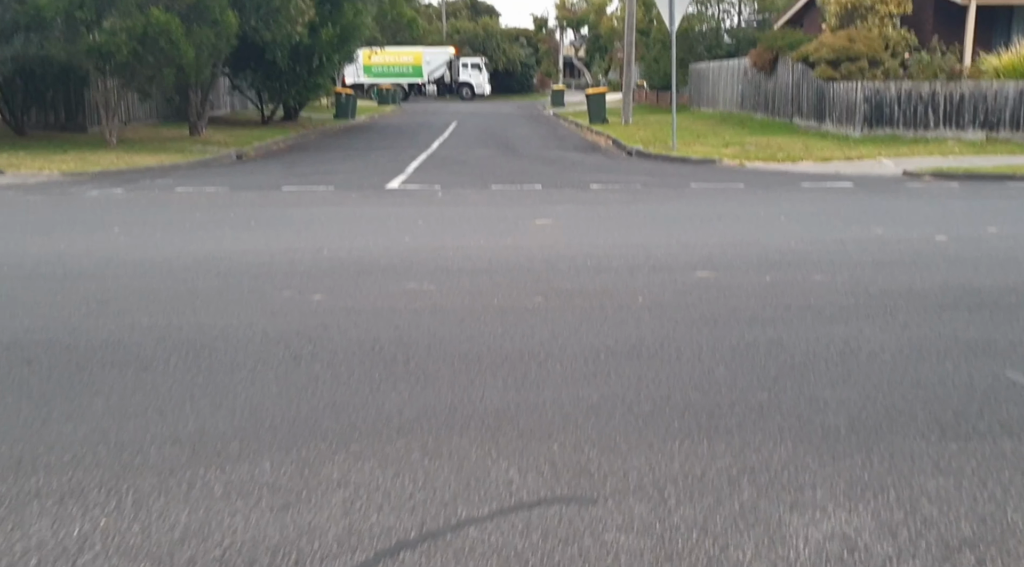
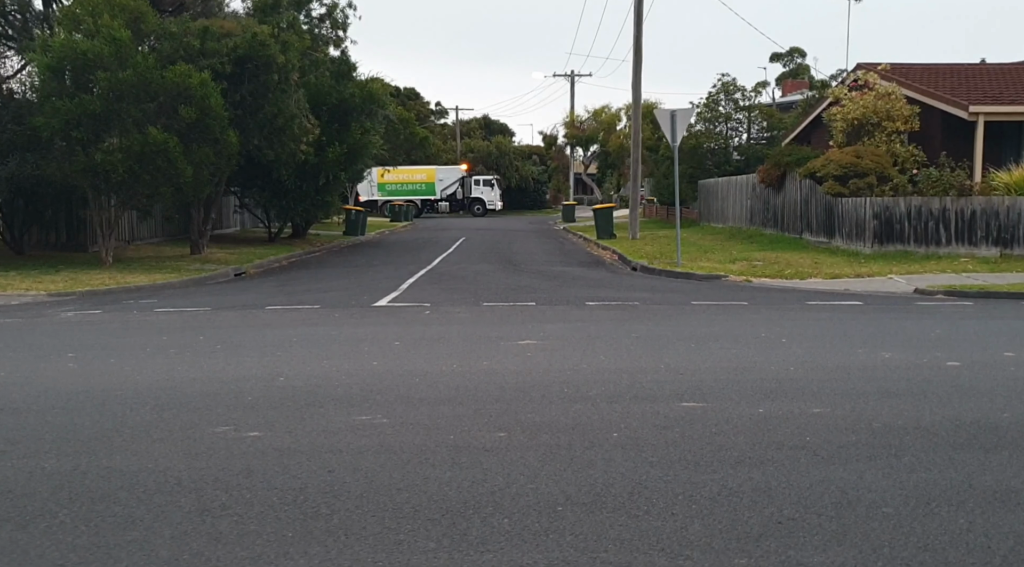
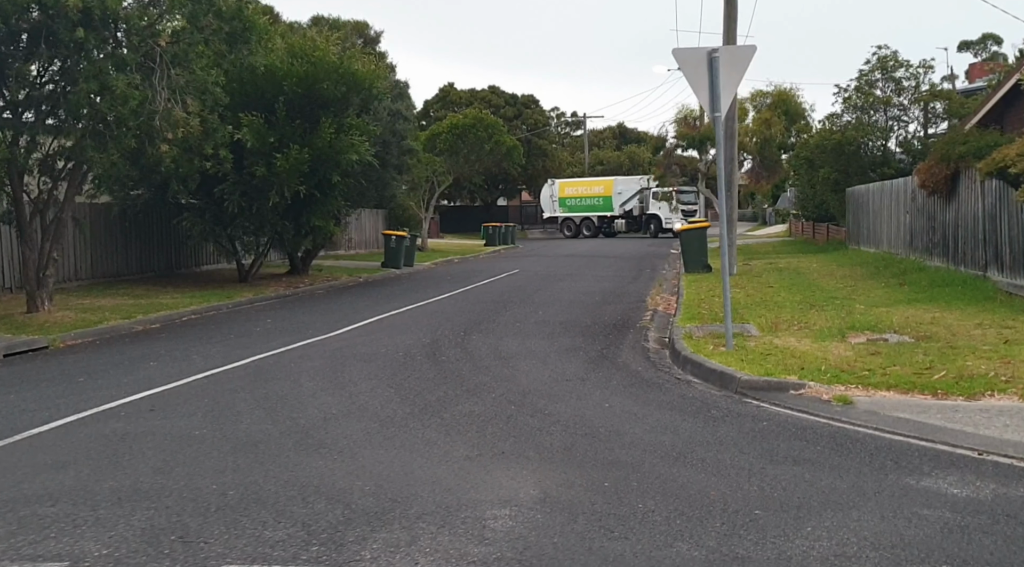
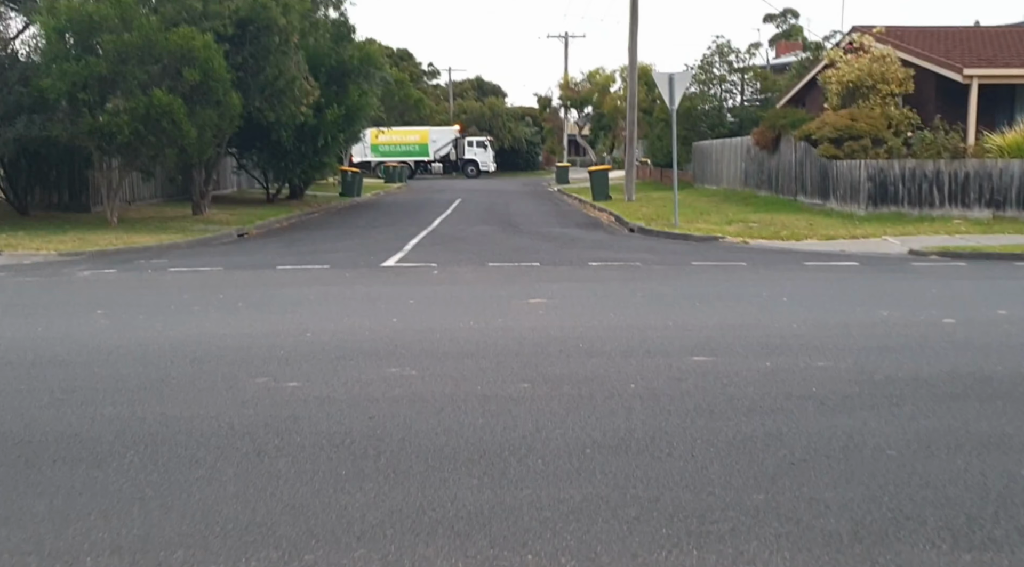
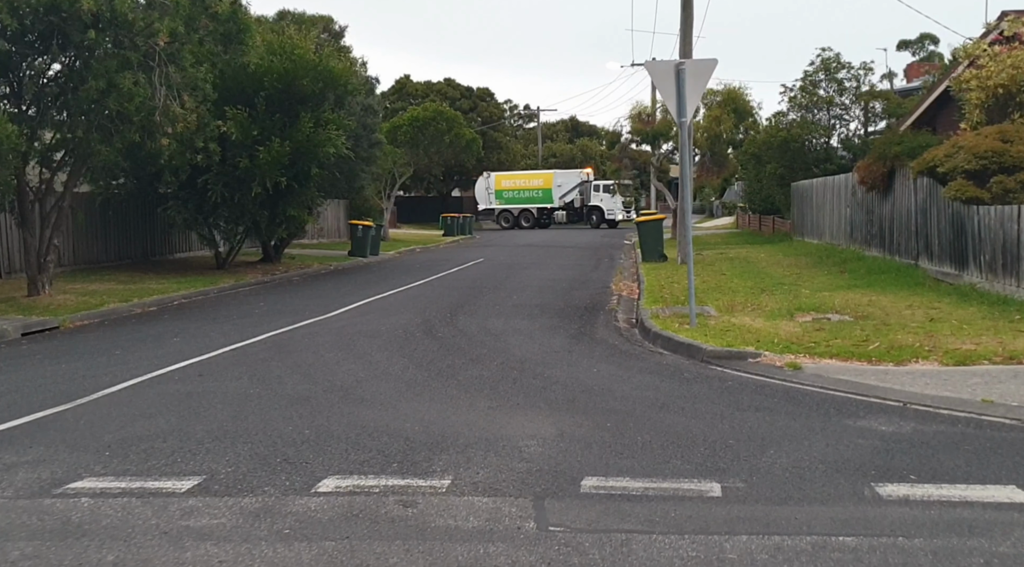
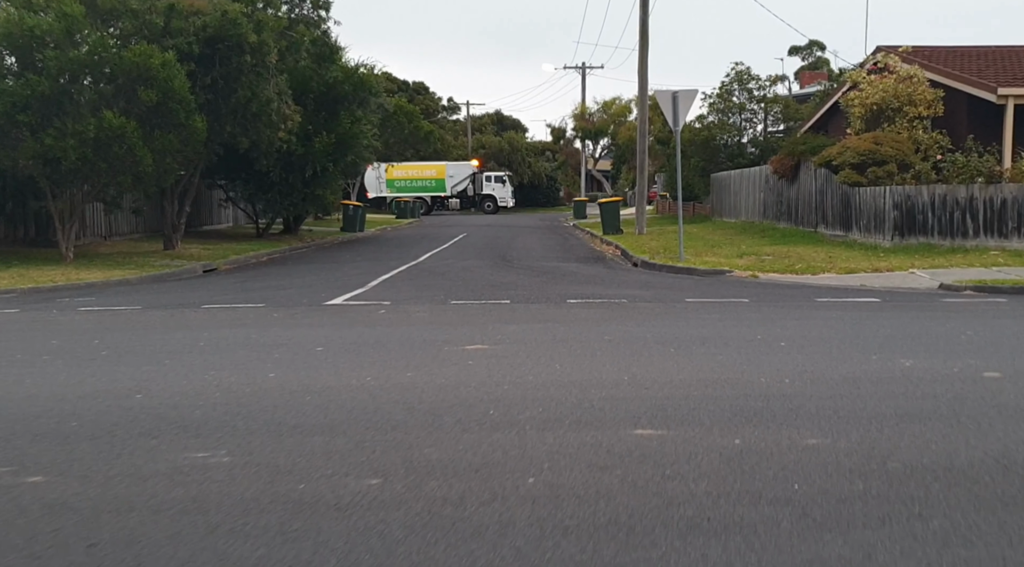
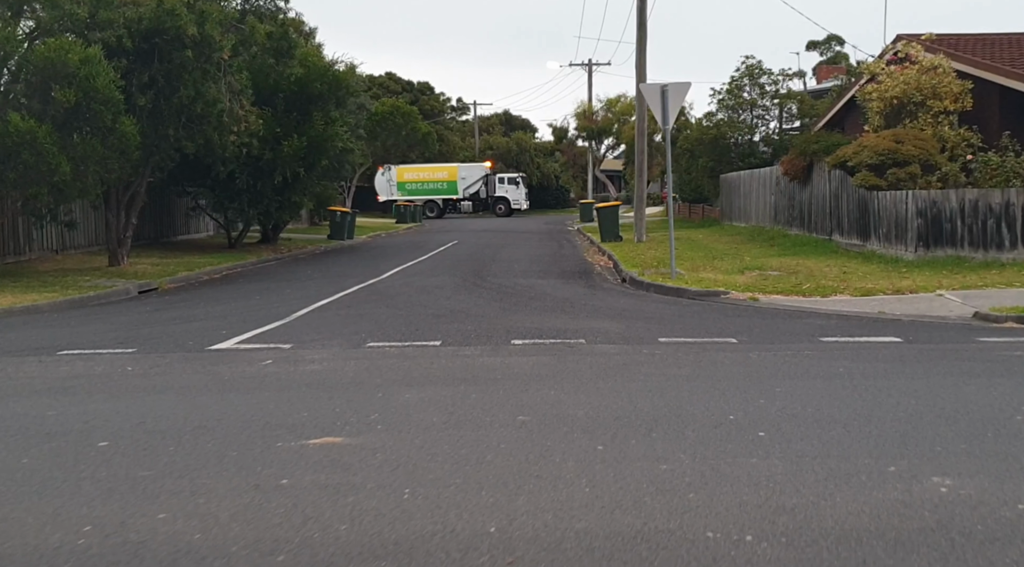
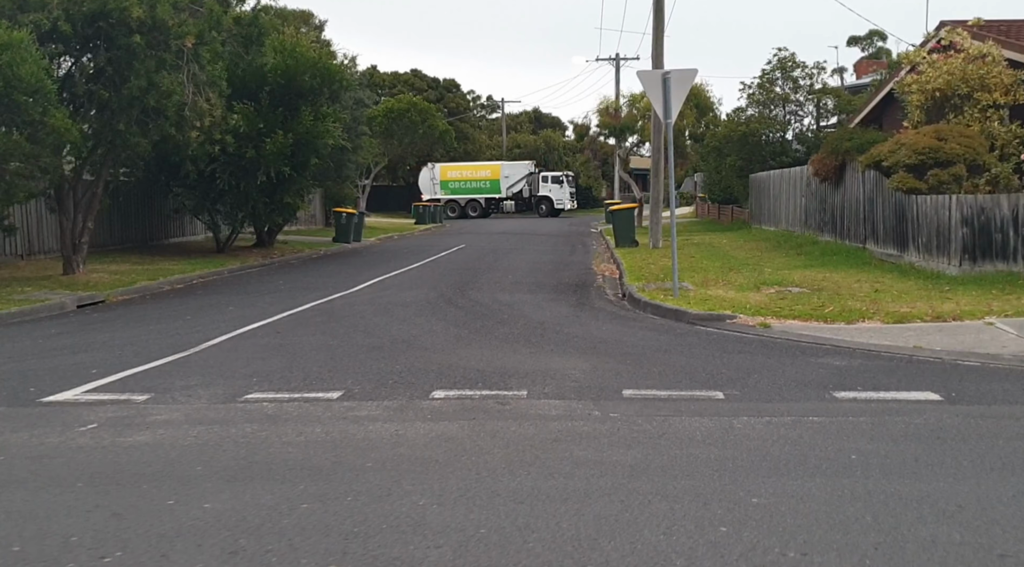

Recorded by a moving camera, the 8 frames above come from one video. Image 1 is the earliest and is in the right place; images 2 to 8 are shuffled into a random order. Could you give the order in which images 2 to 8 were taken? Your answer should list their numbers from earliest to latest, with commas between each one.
4, 2, 6, 7, 8, 5, 3
